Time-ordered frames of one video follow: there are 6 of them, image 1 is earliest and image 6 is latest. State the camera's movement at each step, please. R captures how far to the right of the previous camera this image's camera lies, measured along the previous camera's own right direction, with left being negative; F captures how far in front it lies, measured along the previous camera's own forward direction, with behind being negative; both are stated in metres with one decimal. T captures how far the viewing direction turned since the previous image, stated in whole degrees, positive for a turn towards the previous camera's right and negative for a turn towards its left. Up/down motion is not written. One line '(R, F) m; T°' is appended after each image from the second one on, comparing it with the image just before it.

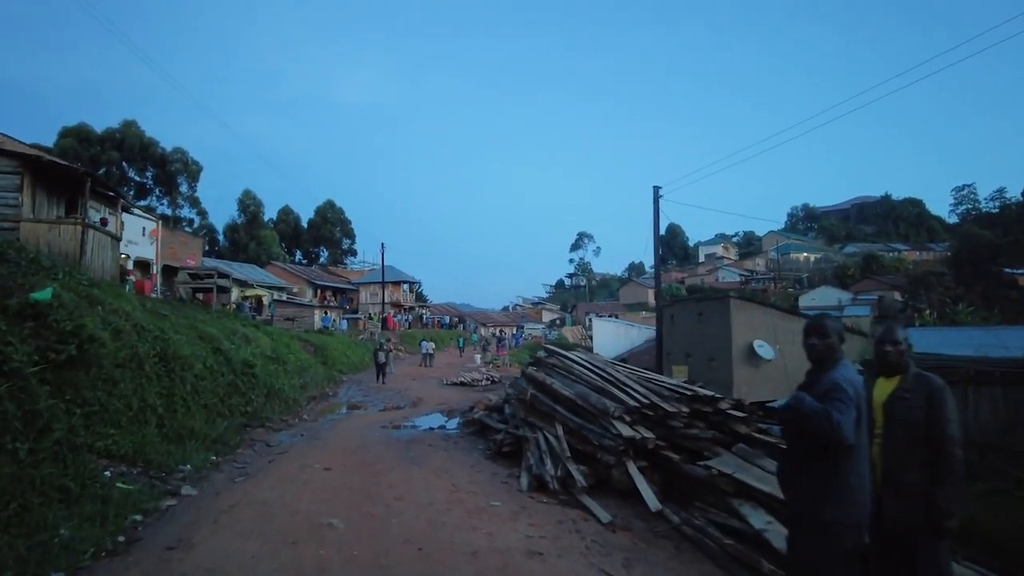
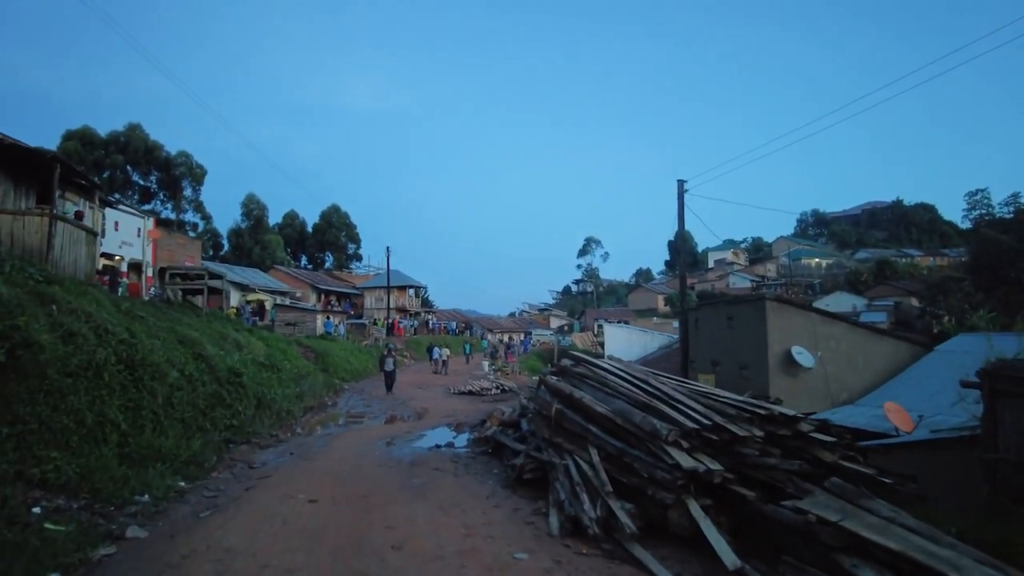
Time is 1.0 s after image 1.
(-0.2, +1.6) m; -1°
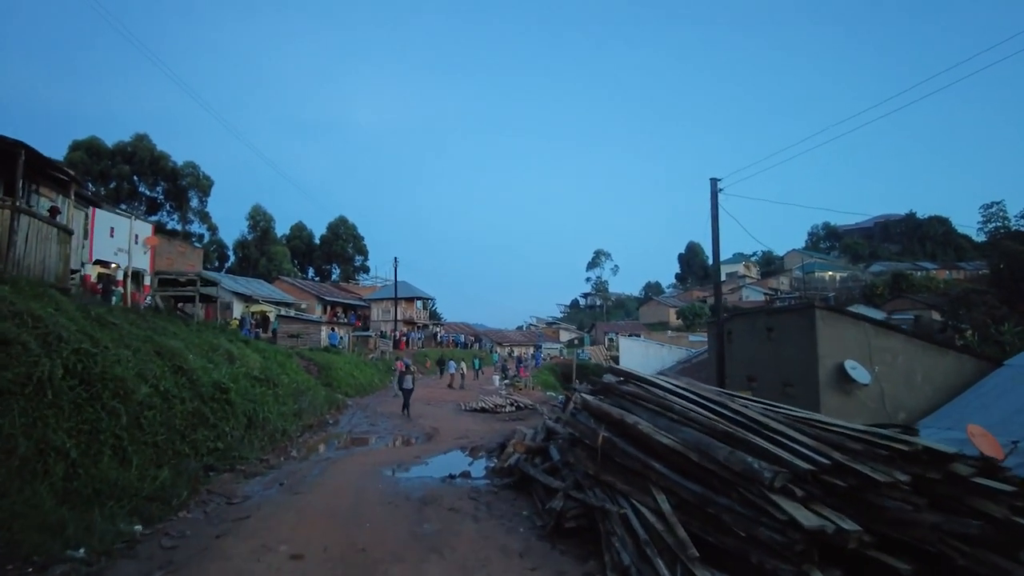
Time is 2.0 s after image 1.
(-0.3, +1.7) m; -1°
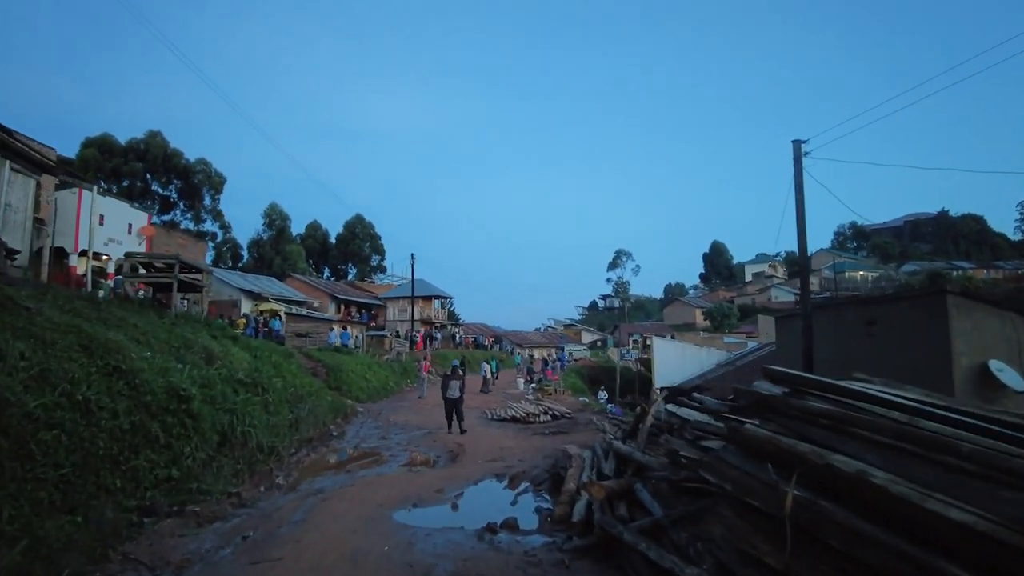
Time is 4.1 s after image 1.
(-0.5, +3.2) m; -1°
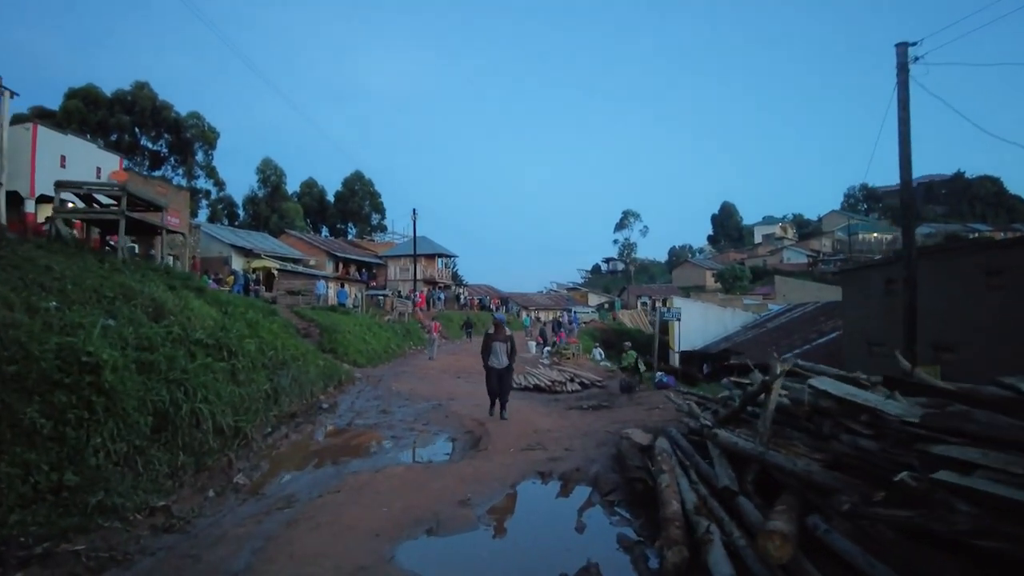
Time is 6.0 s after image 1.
(-0.6, +3.0) m; 0°
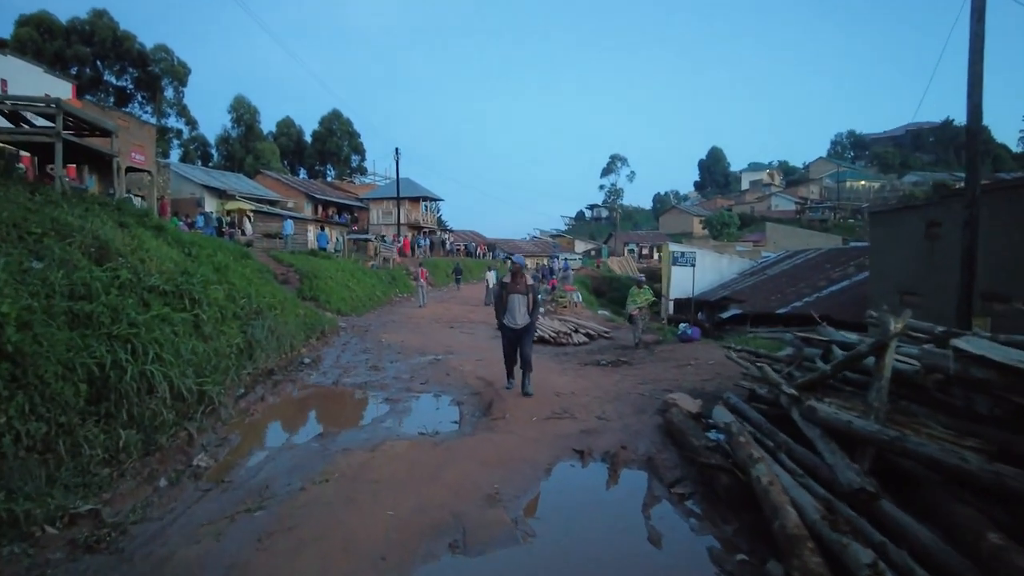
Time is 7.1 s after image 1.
(-0.5, +1.6) m; +2°
